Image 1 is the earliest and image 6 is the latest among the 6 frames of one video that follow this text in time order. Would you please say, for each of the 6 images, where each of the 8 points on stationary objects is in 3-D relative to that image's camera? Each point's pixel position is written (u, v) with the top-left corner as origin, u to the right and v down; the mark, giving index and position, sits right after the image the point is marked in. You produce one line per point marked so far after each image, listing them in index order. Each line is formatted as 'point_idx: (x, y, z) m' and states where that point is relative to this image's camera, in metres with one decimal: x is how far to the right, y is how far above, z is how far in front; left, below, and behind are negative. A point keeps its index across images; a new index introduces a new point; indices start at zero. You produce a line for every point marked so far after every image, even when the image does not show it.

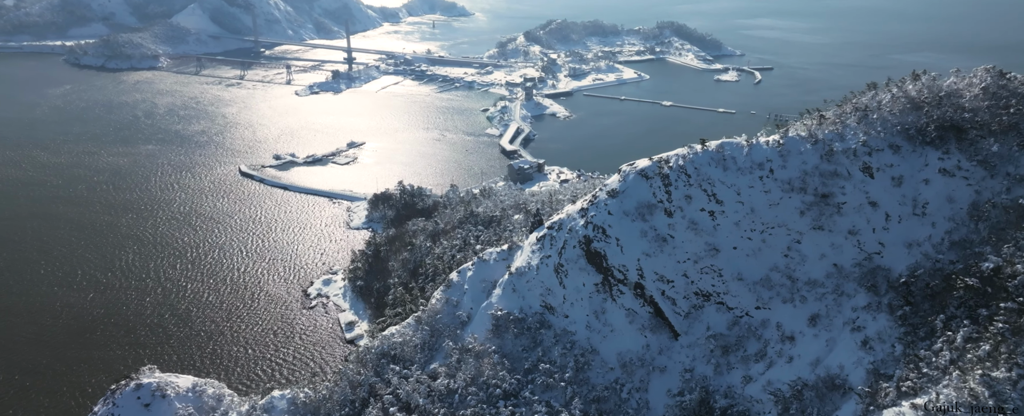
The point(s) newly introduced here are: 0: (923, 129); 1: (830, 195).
0: (+14.1, +2.7, +19.5) m
1: (+10.8, +0.5, +19.6) m
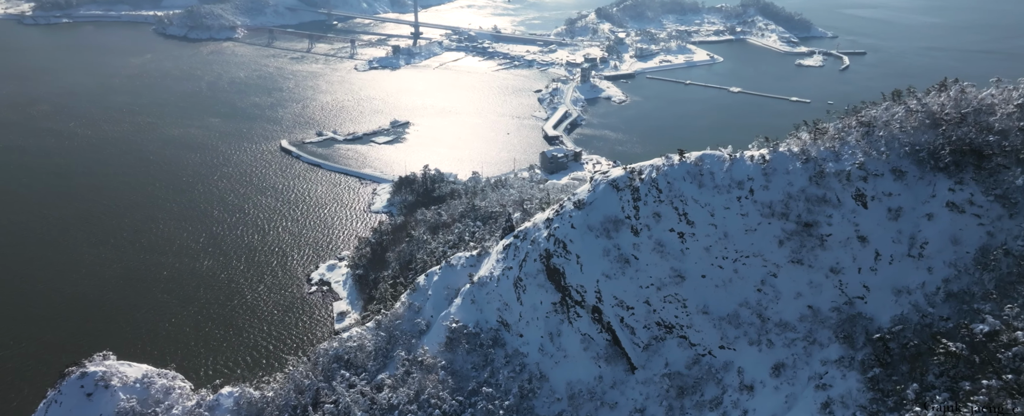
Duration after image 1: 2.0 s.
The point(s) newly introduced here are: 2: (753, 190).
0: (+12.2, +1.6, +16.4) m
1: (+8.9, -0.5, +16.9) m
2: (+7.6, +0.6, +18.0) m
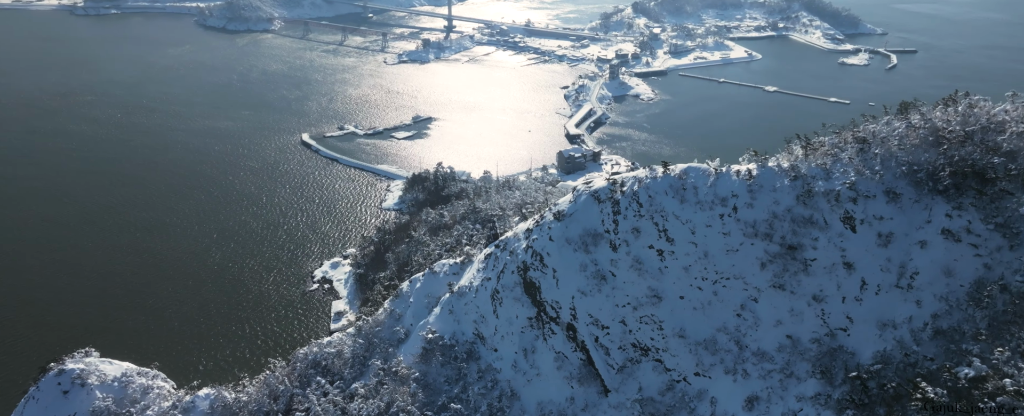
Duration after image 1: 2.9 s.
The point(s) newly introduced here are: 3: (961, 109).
0: (+11.2, +0.9, +15.1) m
1: (+7.9, -1.1, +15.8) m
2: (+6.7, 0.0, +16.9) m
3: (+12.6, +2.8, +16.0) m
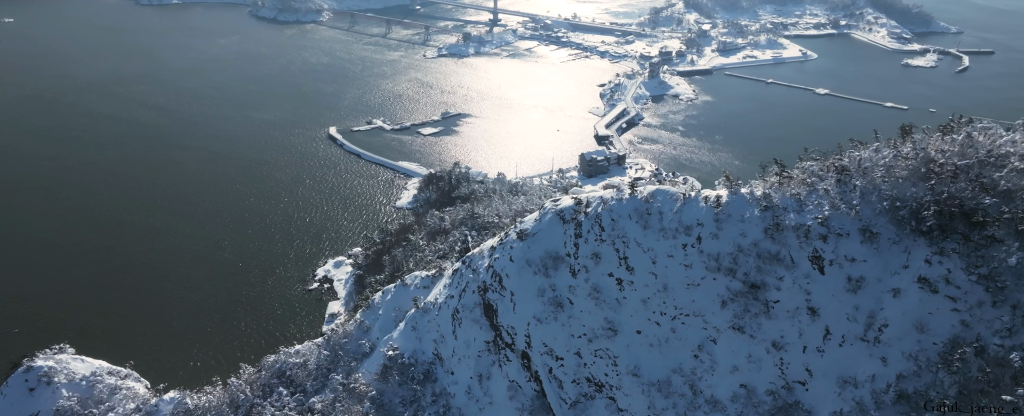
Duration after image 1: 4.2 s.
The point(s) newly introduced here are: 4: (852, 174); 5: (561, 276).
0: (+9.6, -0.1, +13.5) m
1: (+6.3, -1.9, +14.3) m
2: (+5.2, -0.8, +15.6) m
3: (+11.1, +1.7, +14.3) m
4: (+8.8, +0.9, +14.8) m
5: (+1.5, -2.1, +17.5) m
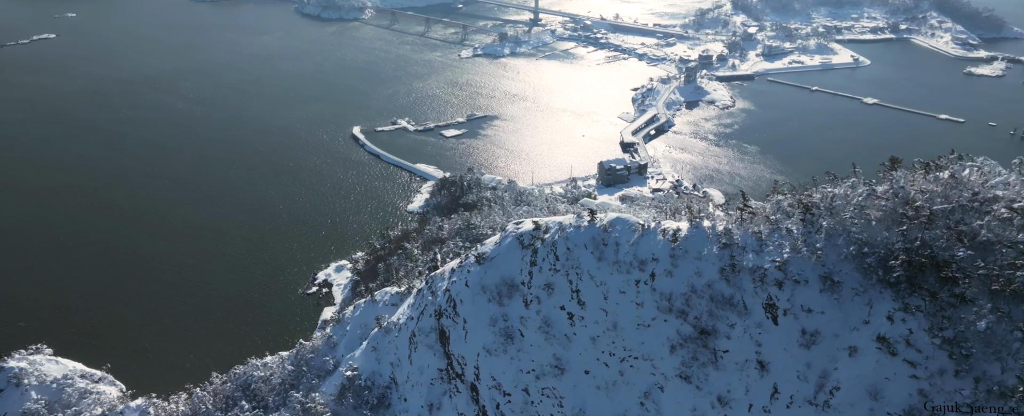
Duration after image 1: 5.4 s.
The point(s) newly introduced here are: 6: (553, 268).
0: (+8.0, -1.1, +12.2) m
1: (+4.6, -2.8, +13.2) m
2: (+3.6, -1.7, +14.5) m
3: (+9.6, +0.6, +12.9) m
4: (+7.3, -0.1, +13.5) m
5: (+0.1, -2.9, +16.6) m
6: (+1.2, -1.7, +16.1) m
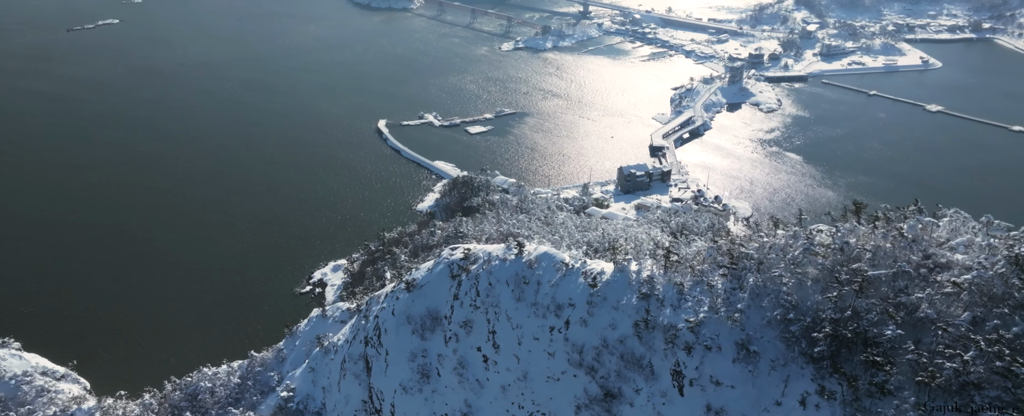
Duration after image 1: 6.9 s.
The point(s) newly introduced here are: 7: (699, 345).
0: (+5.6, -2.3, +10.6) m
1: (+2.2, -3.8, +11.8) m
2: (+1.4, -2.6, +13.1) m
3: (+7.3, -0.6, +11.1) m
4: (+5.0, -1.2, +11.9) m
5: (-2.1, -3.6, +15.5) m
6: (-1.0, -2.6, +15.0) m
7: (+3.9, -2.7, +11.2) m
